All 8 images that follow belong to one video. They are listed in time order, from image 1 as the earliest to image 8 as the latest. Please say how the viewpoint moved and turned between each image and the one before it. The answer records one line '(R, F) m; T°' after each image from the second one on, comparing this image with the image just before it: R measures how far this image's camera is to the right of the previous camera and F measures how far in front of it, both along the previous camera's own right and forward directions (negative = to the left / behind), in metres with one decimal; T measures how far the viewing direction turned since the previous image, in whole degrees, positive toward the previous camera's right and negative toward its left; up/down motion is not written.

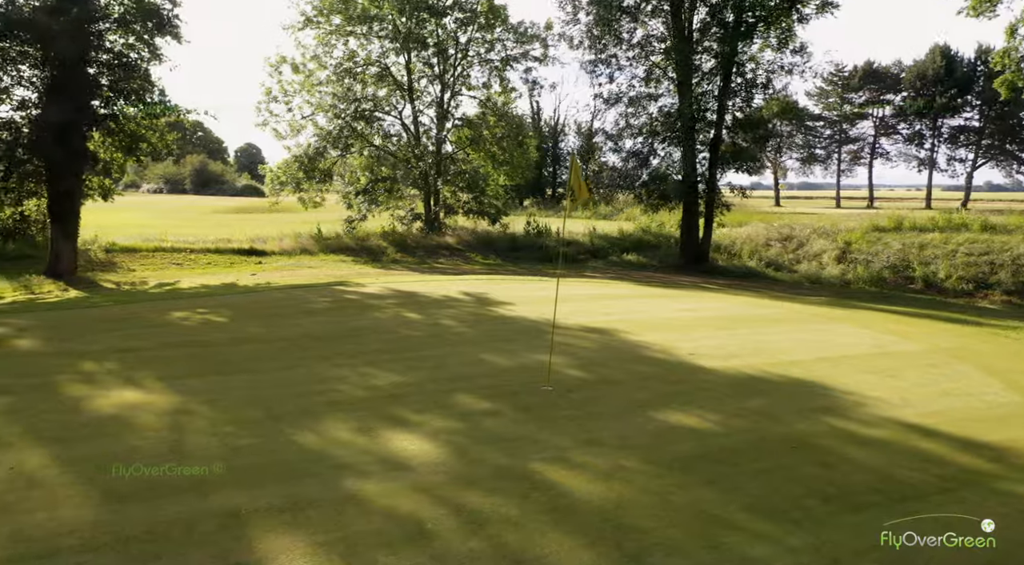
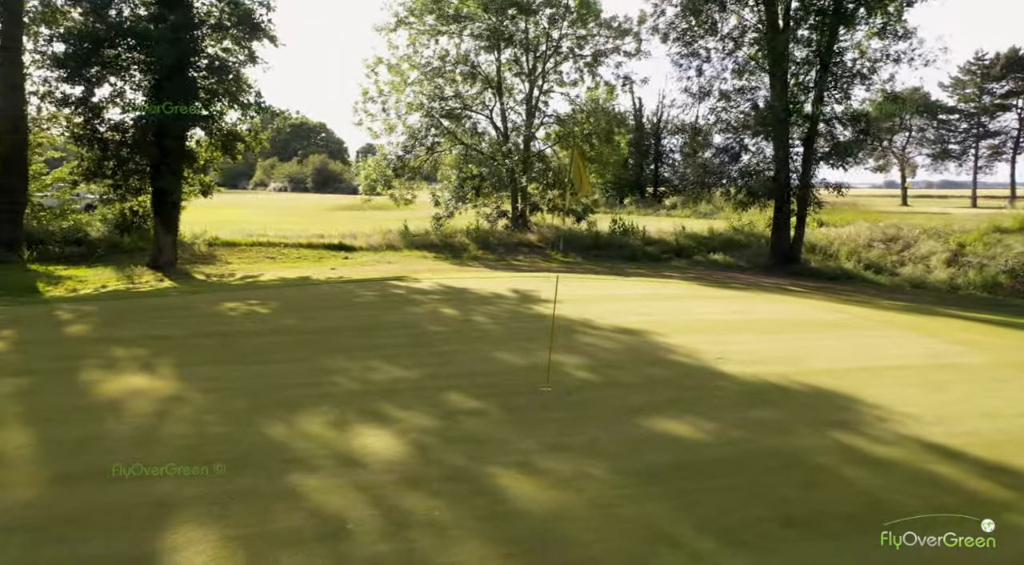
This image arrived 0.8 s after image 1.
(+0.7, +0.2) m; -7°
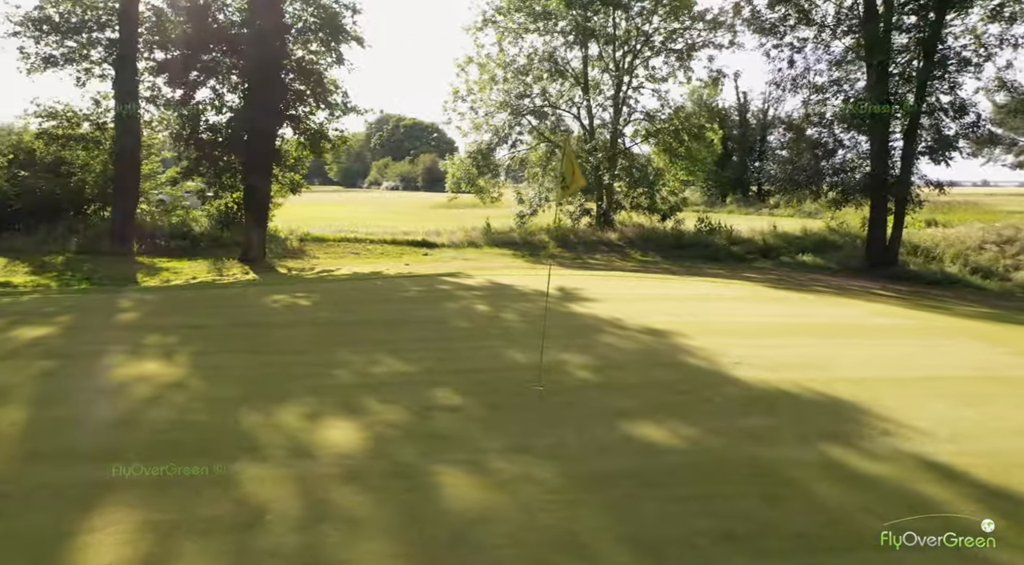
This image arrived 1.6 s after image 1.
(+0.7, +0.1) m; -7°
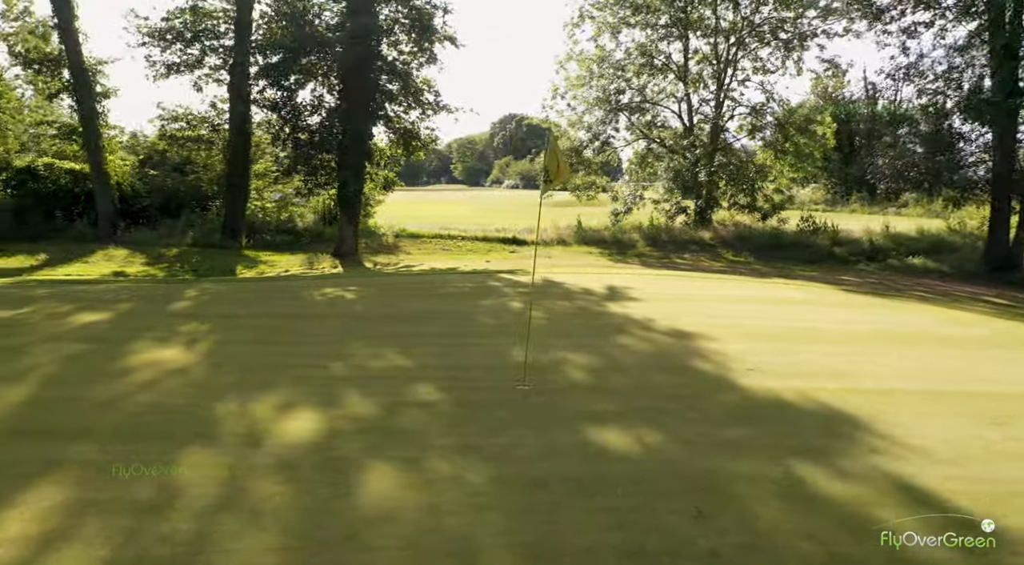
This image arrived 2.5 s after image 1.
(+0.8, +0.1) m; -8°
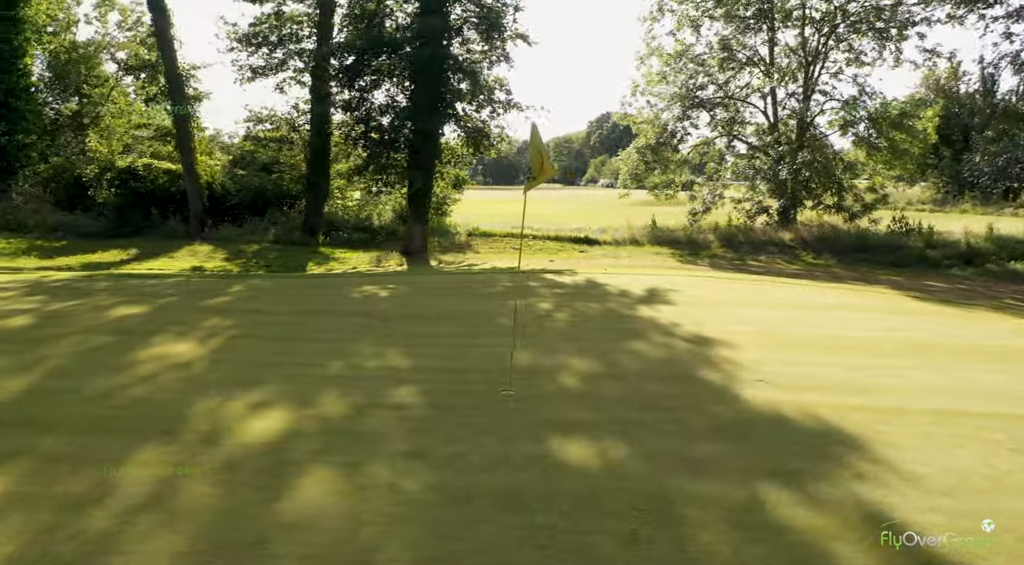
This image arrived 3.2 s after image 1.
(+0.6, +0.2) m; -6°
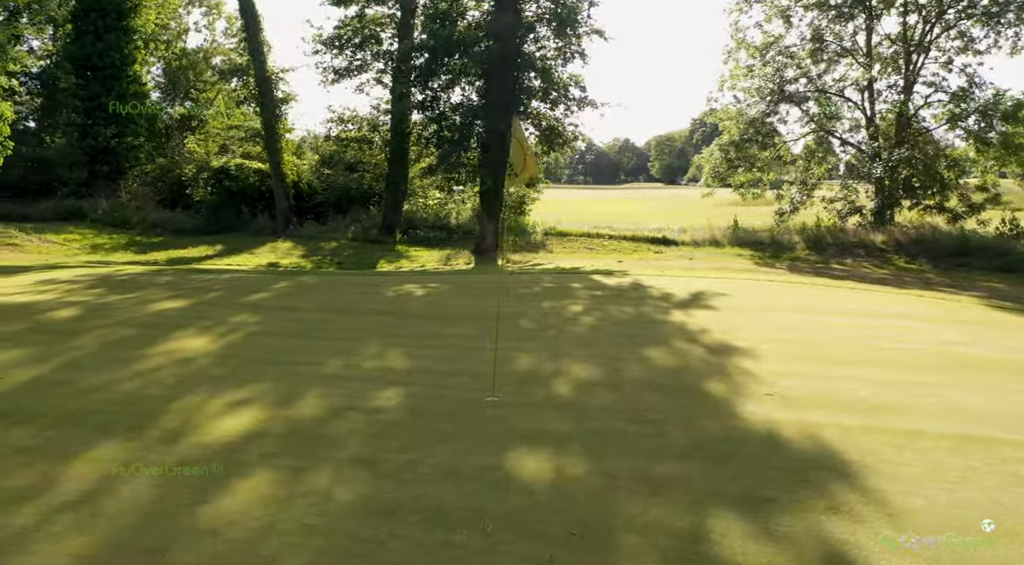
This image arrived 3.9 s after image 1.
(+0.6, +0.2) m; -7°
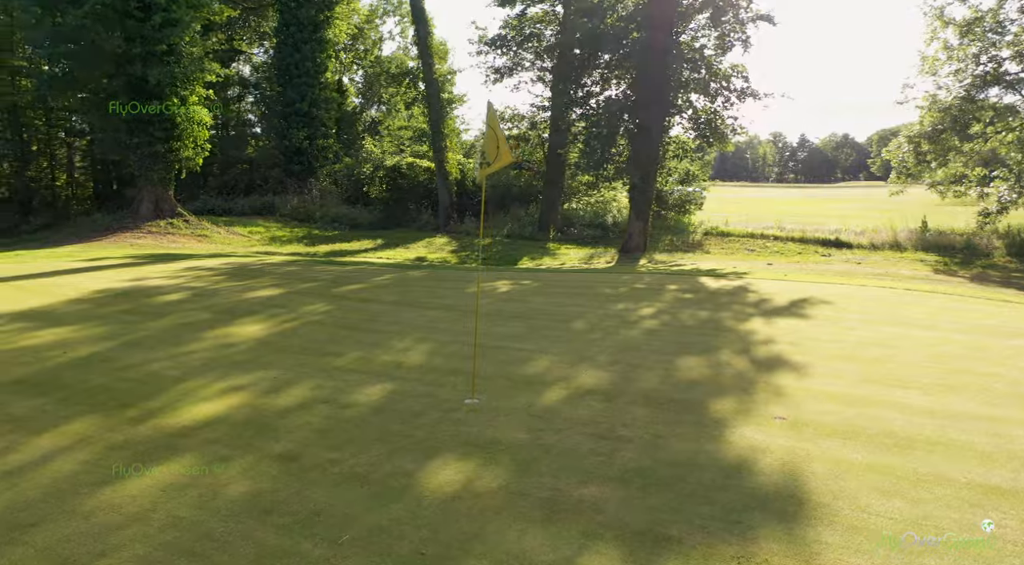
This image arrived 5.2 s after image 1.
(+1.1, +0.3) m; -13°
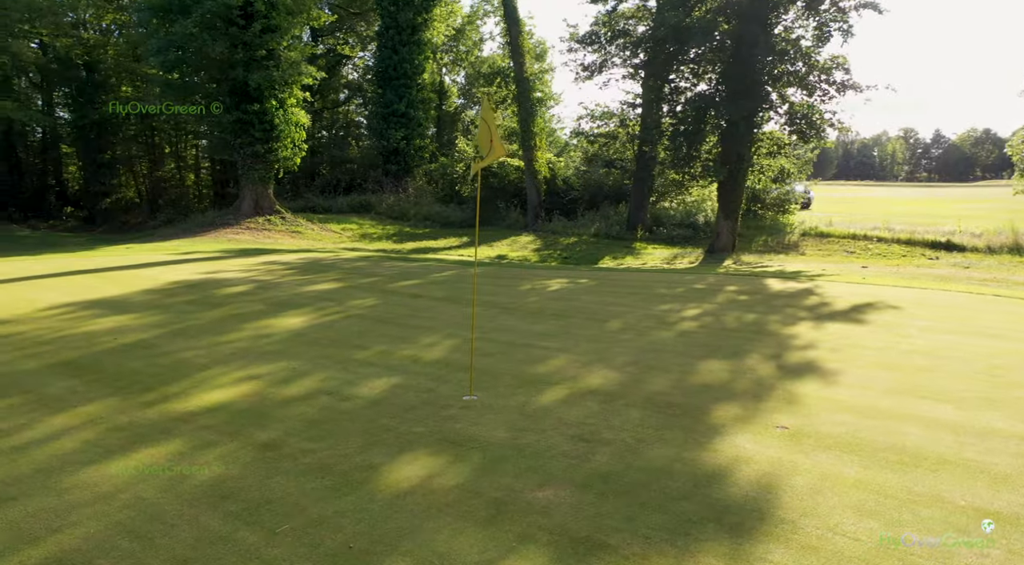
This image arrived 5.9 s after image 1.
(+0.6, +0.1) m; -8°
